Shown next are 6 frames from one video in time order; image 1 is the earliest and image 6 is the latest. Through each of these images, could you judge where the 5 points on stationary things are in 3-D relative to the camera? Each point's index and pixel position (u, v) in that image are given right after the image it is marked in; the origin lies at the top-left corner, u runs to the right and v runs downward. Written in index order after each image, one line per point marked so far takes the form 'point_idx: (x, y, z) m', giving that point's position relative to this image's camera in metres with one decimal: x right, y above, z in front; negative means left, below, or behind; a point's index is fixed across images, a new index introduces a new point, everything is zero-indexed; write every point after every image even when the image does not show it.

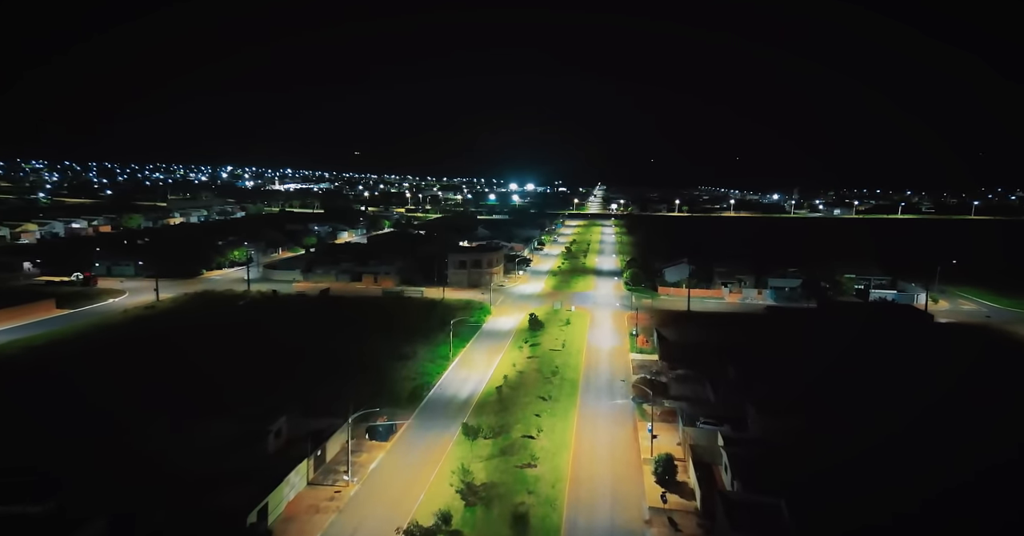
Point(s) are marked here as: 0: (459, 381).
0: (-1.5, -3.2, +18.8) m
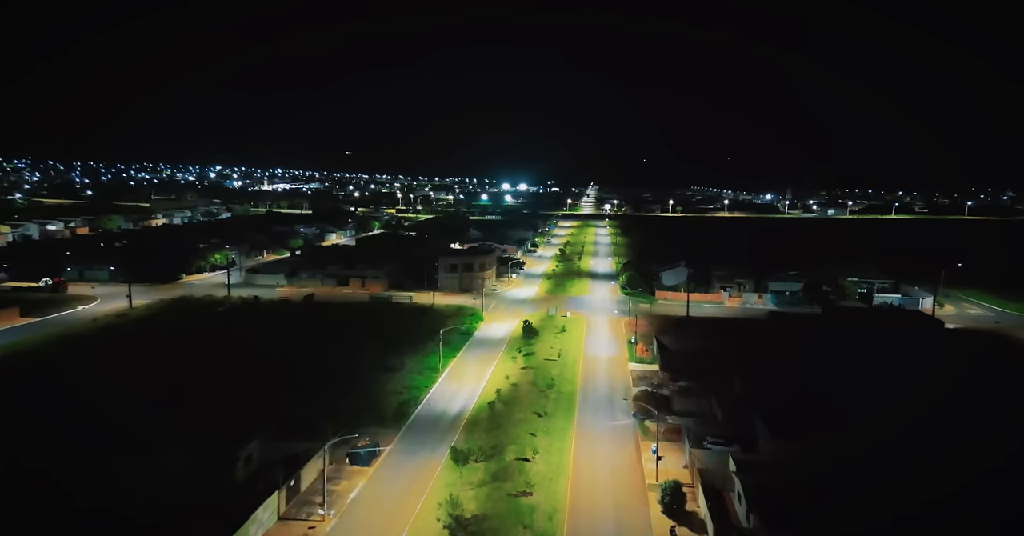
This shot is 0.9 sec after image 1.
0: (-1.7, -3.4, +17.7) m
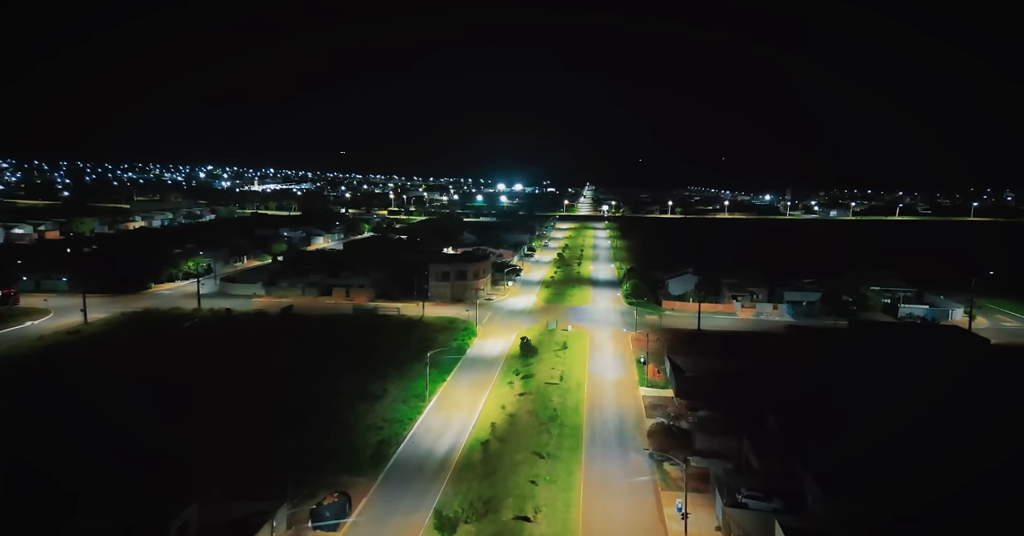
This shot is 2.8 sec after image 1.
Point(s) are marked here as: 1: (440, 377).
0: (-1.8, -3.8, +15.4) m
1: (-2.1, -3.1, +18.9) m
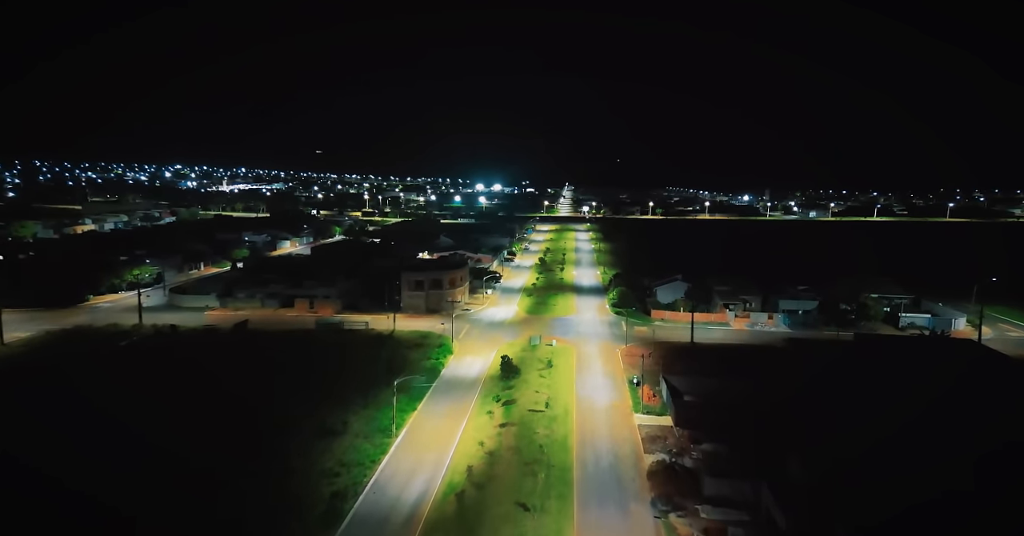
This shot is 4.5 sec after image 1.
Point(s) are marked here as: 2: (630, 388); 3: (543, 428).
0: (-2.2, -4.1, +13.2) m
1: (-2.6, -3.4, +16.7) m
2: (+3.3, -3.4, +18.6) m
3: (+0.7, -3.8, +15.7) m
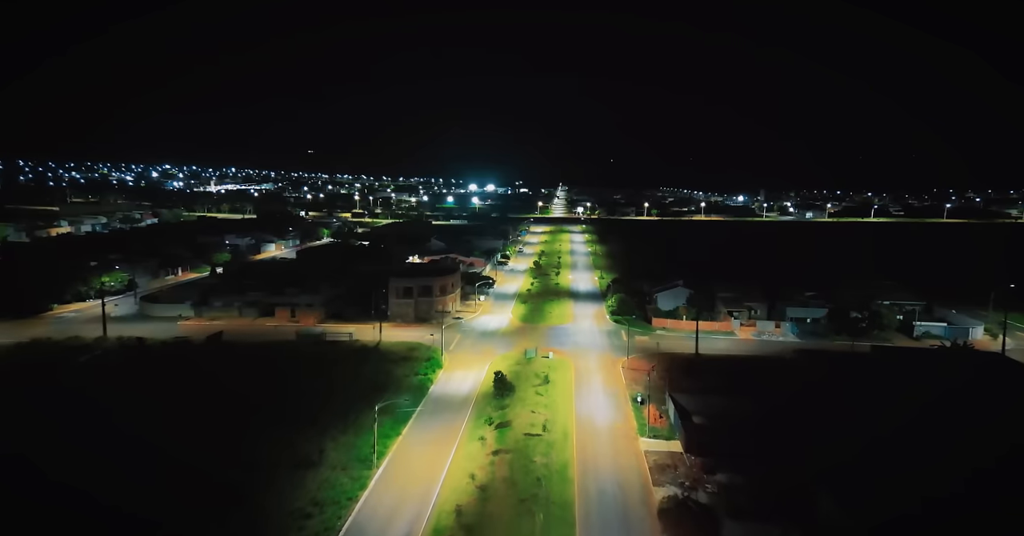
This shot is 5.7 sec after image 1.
0: (-2.3, -4.4, +11.7) m
1: (-2.7, -3.7, +15.2) m
2: (+3.1, -3.6, +17.2) m
3: (+0.6, -4.0, +14.2) m
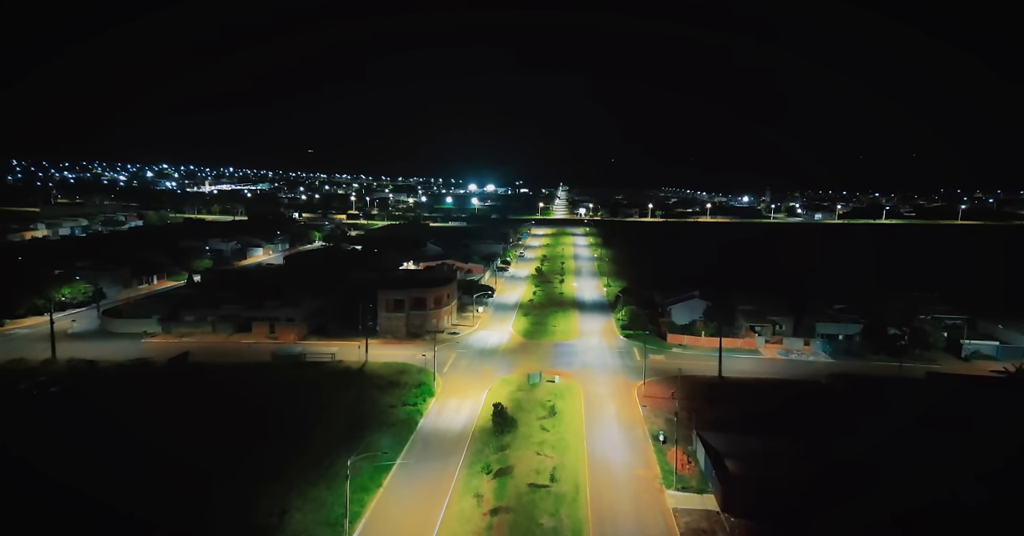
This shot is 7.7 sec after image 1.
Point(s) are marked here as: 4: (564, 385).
0: (-2.2, -4.7, +9.3) m
1: (-2.7, -4.1, +12.8) m
2: (+3.2, -4.0, +14.8) m
3: (+0.6, -4.4, +11.8) m
4: (+1.5, -3.3, +18.9) m
